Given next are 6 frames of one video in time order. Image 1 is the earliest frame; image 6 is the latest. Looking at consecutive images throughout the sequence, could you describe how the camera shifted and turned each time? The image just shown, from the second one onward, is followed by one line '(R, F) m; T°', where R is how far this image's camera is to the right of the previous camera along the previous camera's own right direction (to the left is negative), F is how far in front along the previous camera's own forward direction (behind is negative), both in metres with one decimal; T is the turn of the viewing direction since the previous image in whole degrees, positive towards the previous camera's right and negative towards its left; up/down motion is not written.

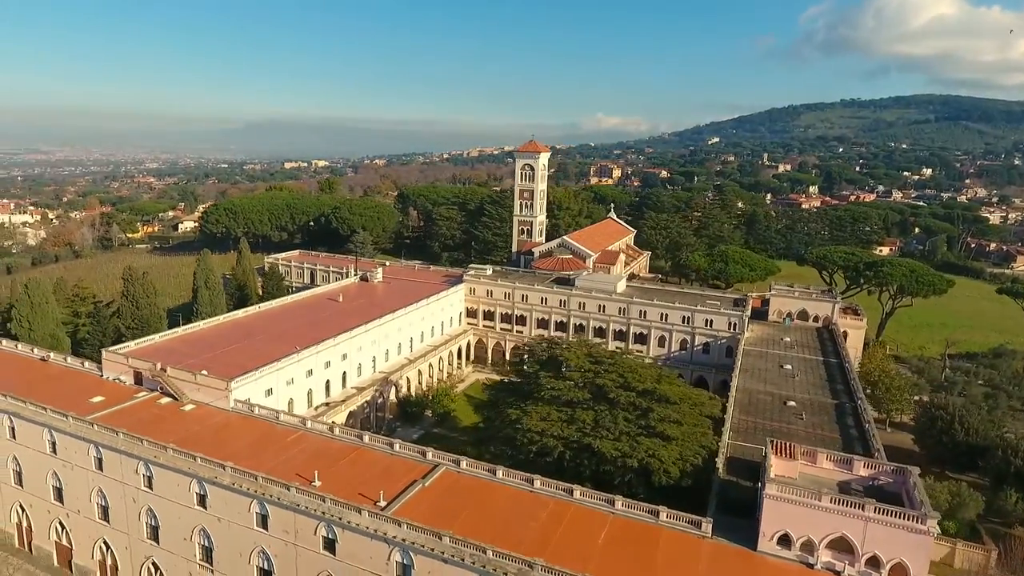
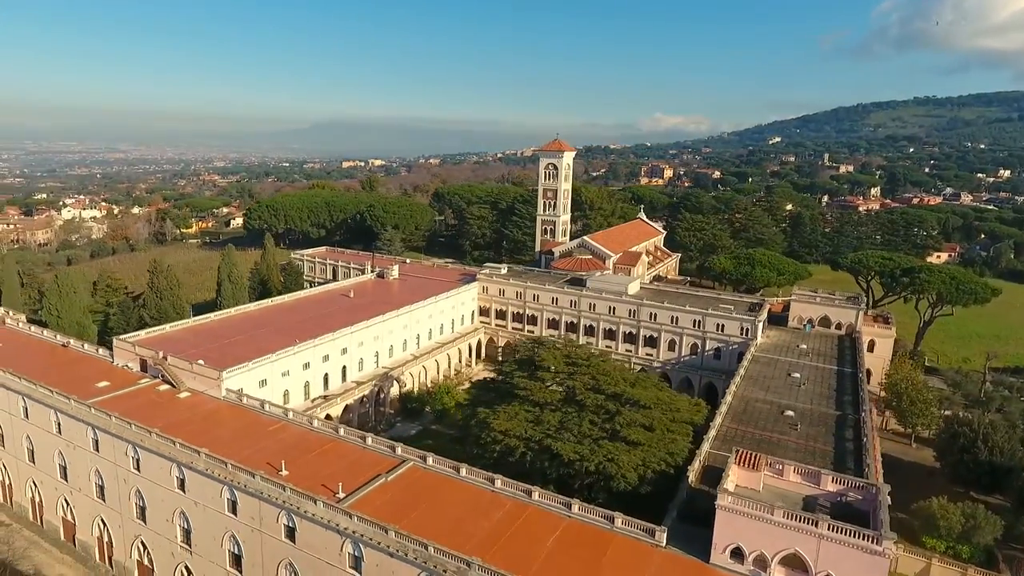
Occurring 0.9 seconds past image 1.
(+3.6, +0.2) m; -5°
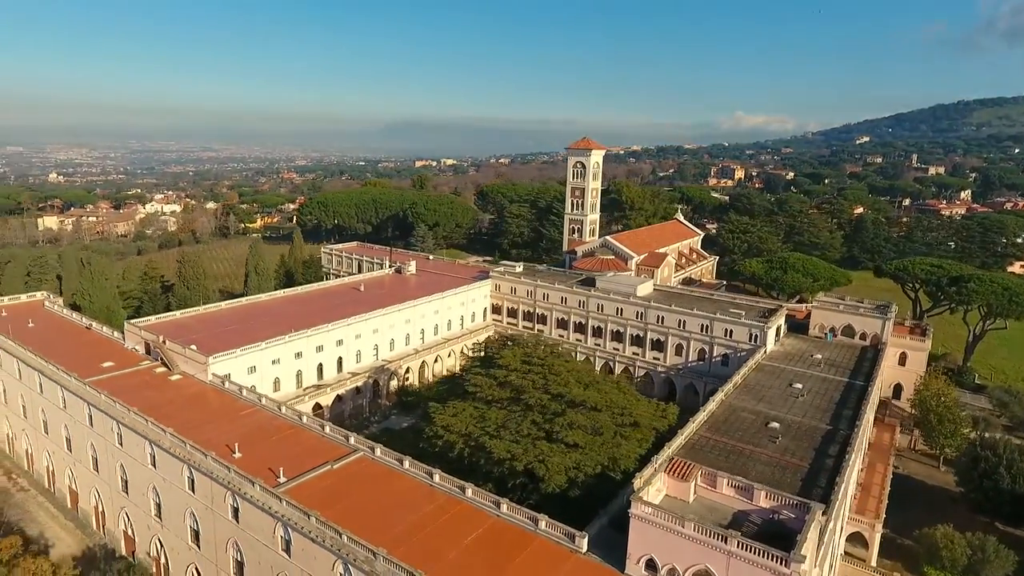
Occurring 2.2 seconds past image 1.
(+5.1, +0.4) m; -6°
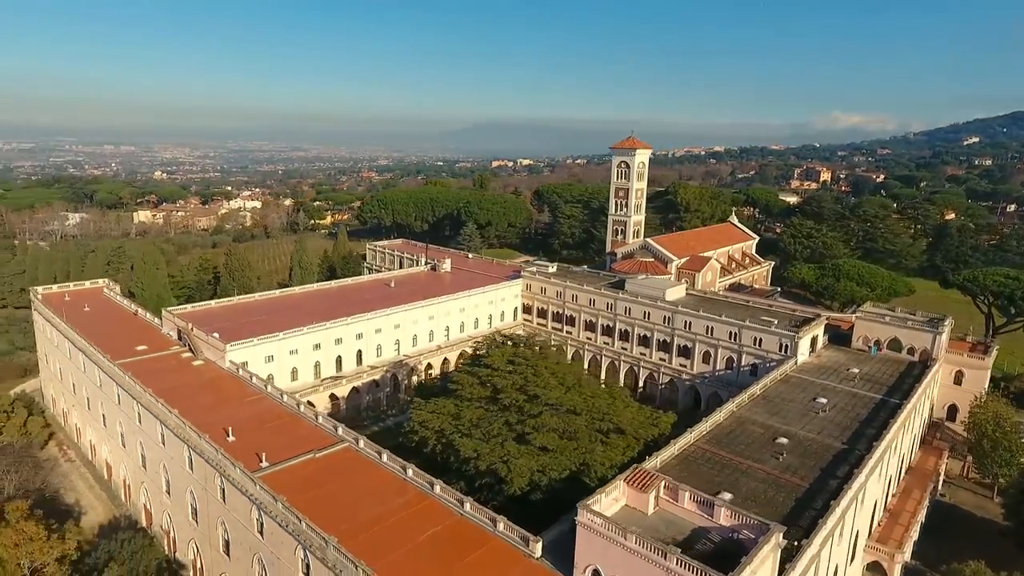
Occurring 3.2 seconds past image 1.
(+4.0, +0.5) m; -7°
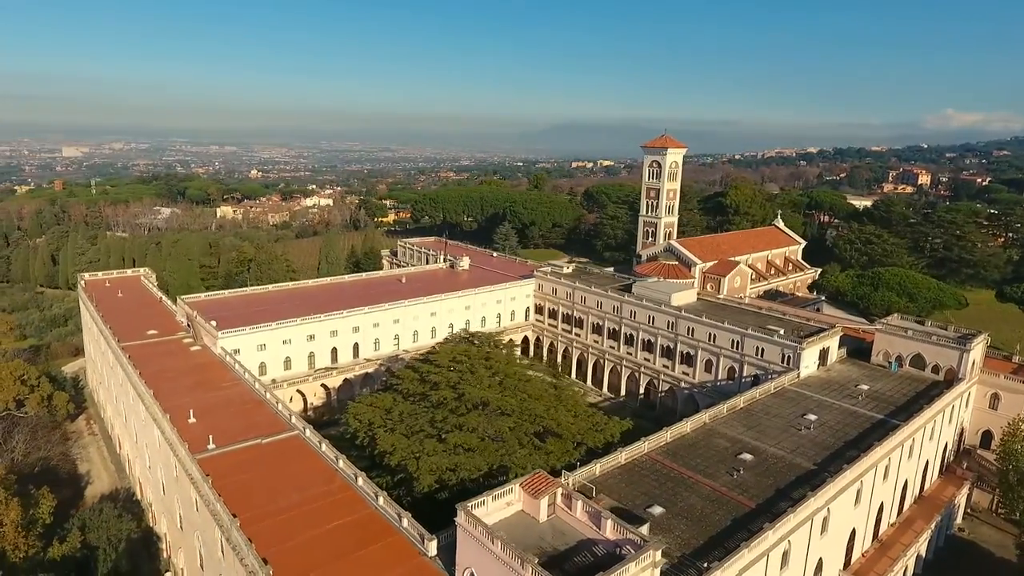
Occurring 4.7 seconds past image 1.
(+6.0, +0.7) m; -7°
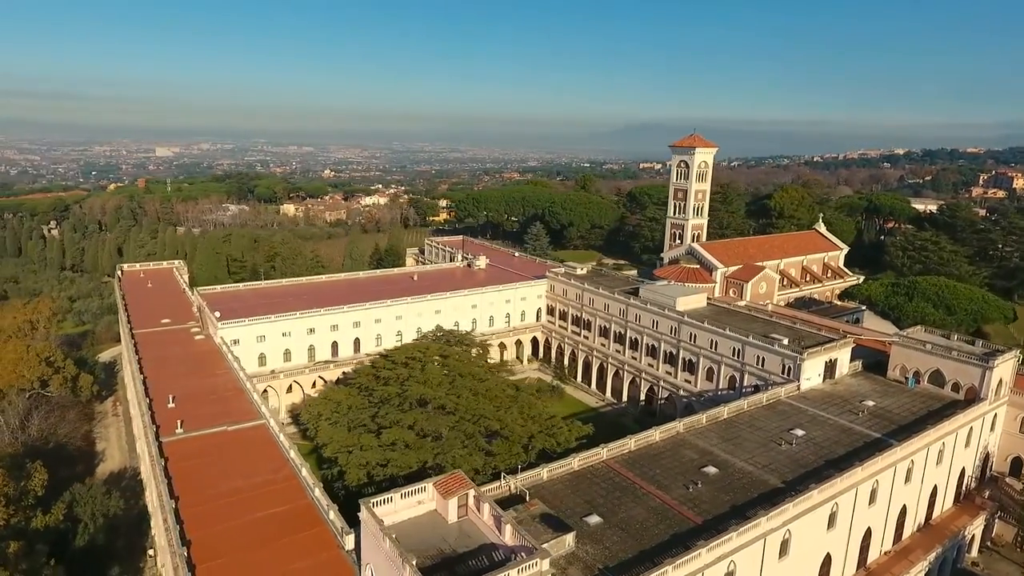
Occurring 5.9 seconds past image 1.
(+4.9, +0.6) m; -6°
